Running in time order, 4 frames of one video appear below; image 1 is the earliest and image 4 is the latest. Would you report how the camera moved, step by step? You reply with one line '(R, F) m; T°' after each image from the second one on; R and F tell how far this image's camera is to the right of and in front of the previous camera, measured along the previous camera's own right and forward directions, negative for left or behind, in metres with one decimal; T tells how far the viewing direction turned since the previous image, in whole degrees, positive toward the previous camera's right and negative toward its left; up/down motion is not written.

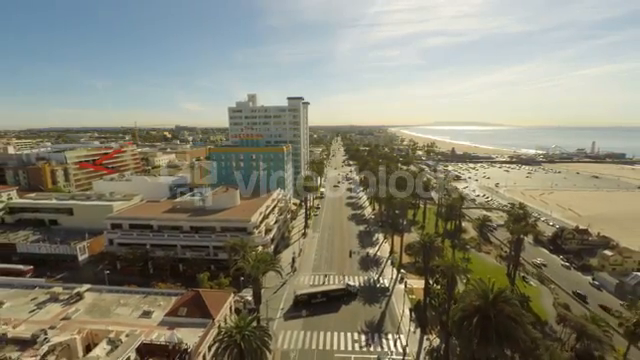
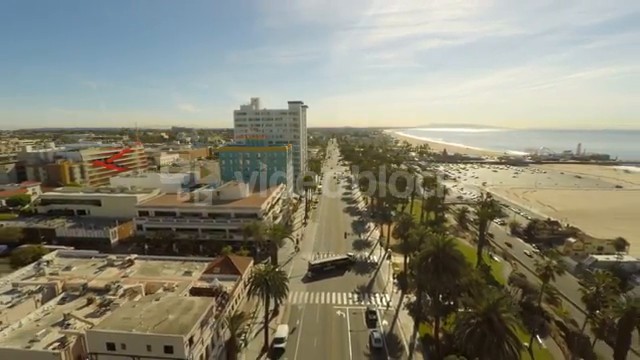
(-0.9, -9.5) m; +1°
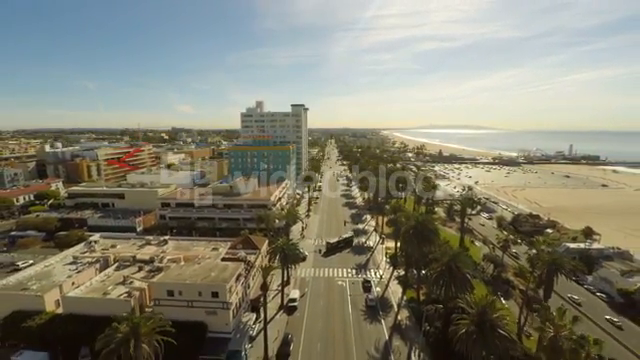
(-1.0, -8.6) m; 0°
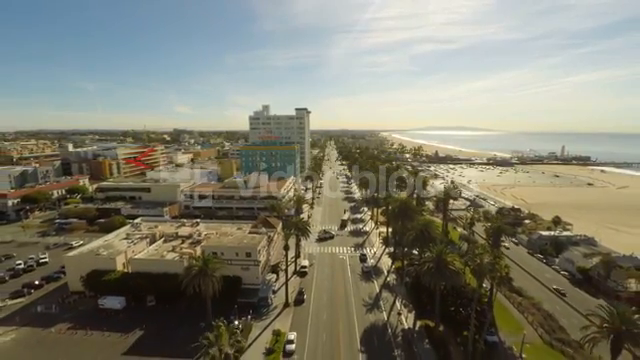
(-1.1, -11.3) m; 0°
